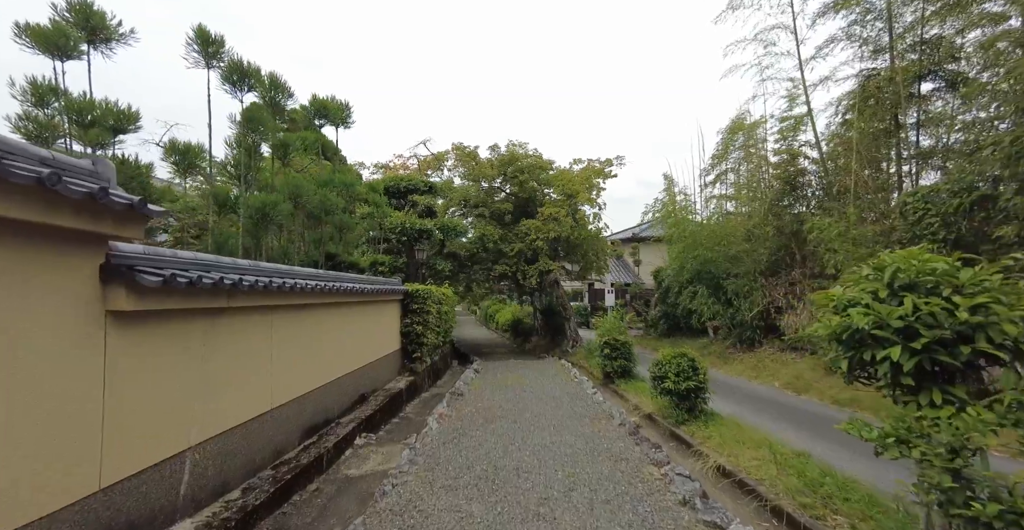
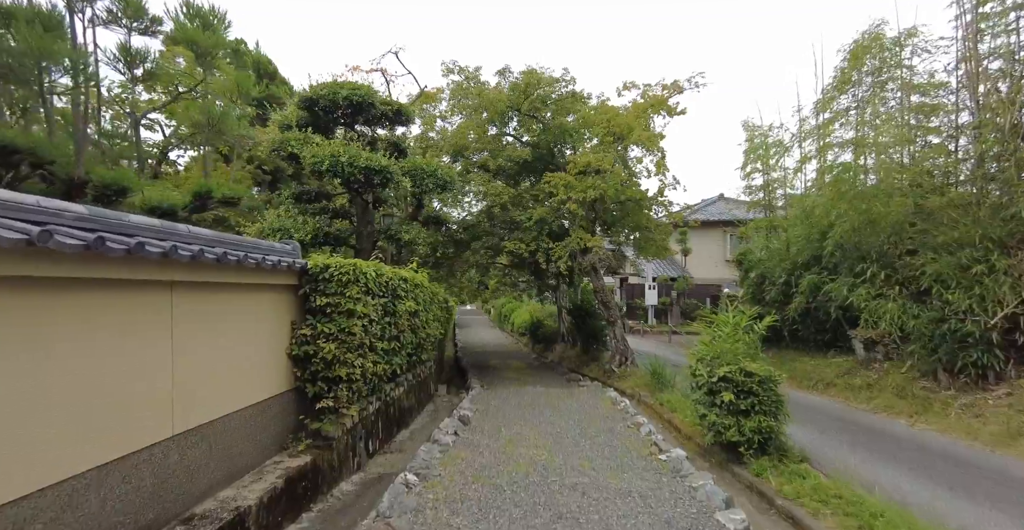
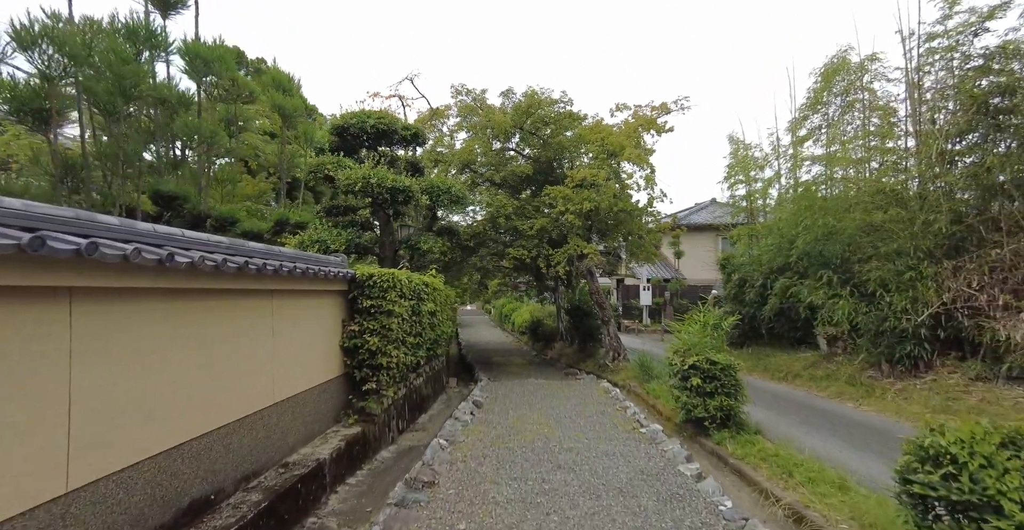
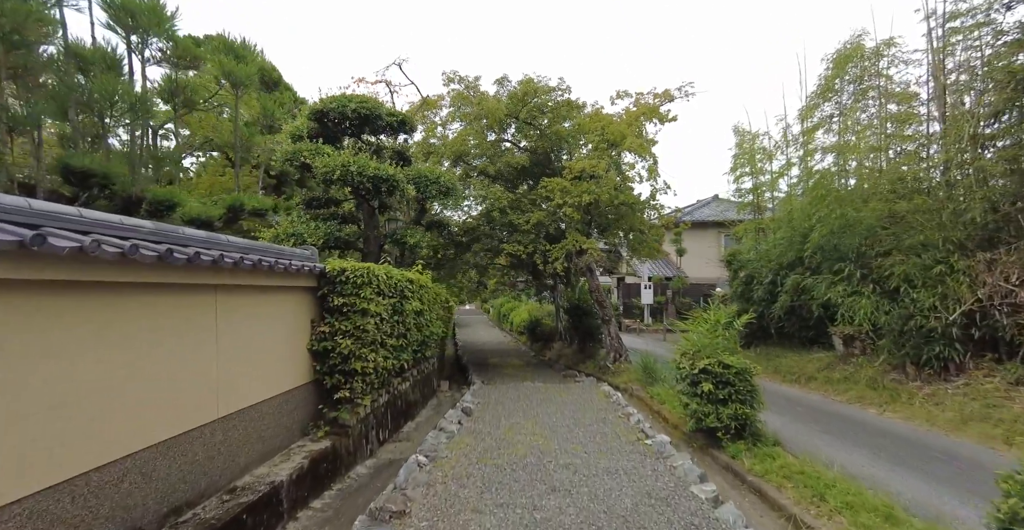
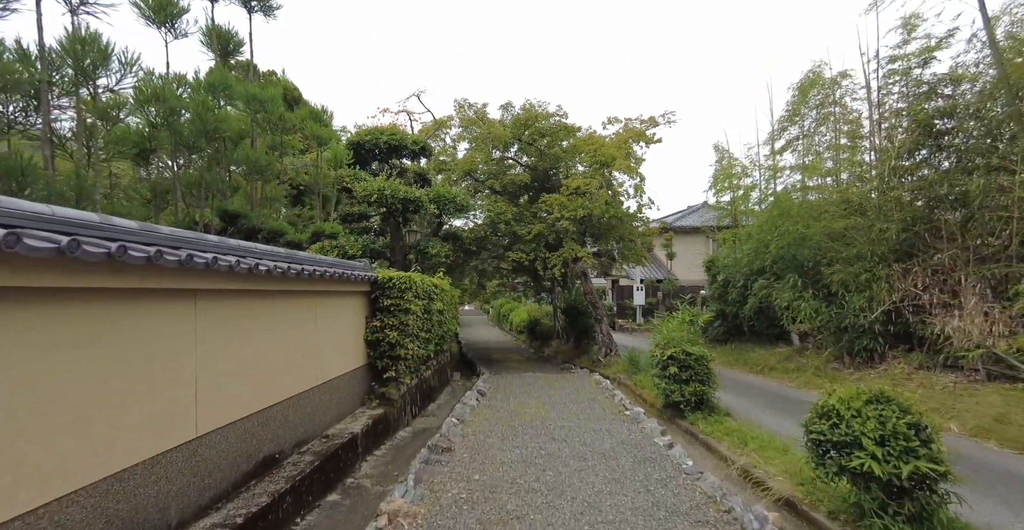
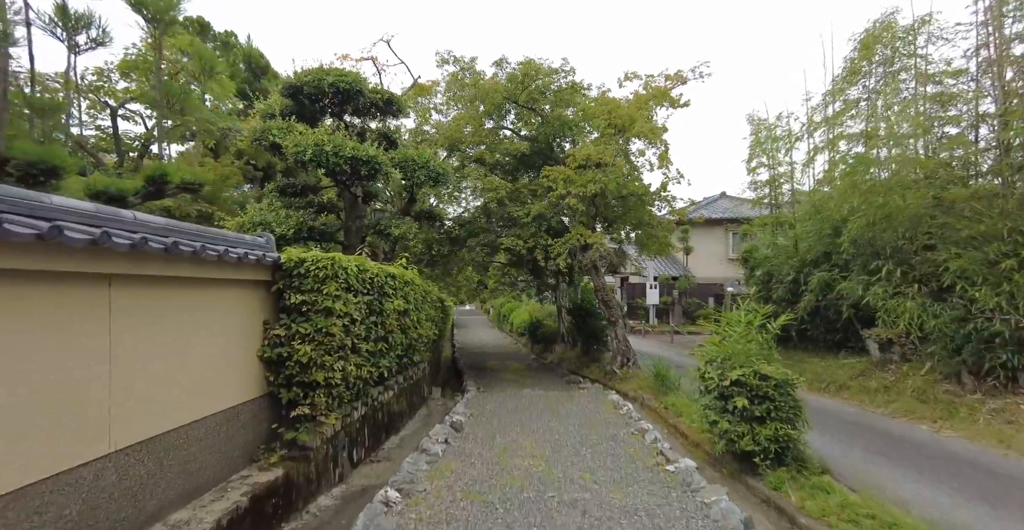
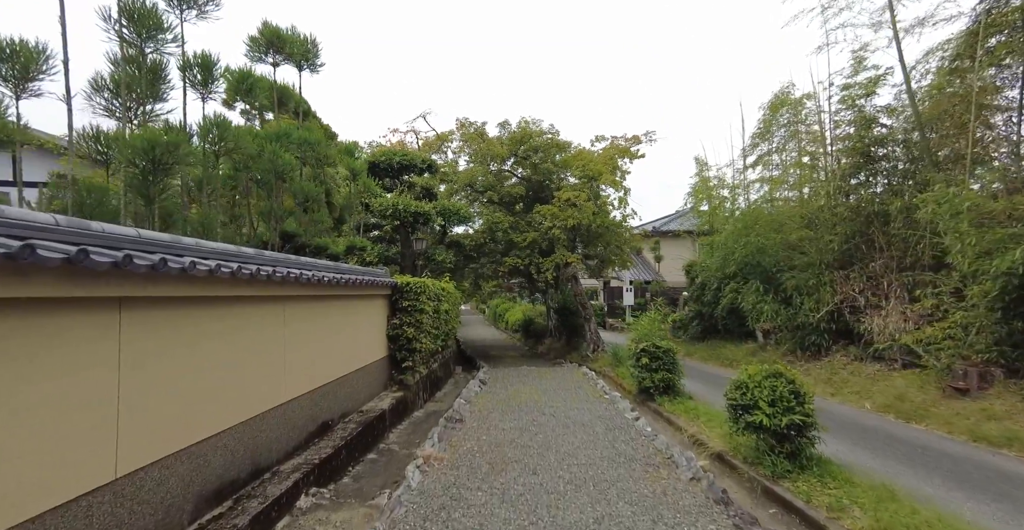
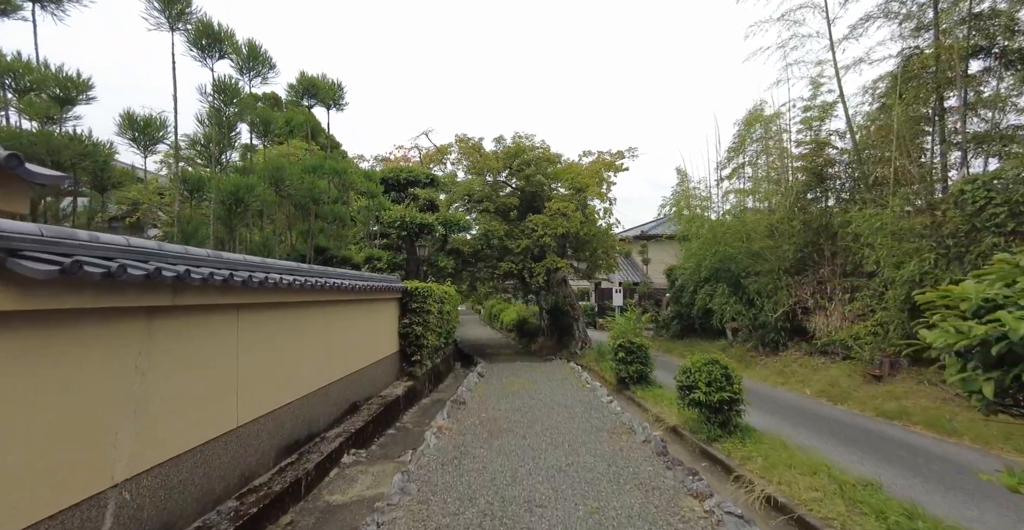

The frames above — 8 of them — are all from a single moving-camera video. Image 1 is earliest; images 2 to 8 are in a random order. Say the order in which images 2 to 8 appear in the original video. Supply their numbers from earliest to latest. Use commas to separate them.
8, 7, 5, 3, 4, 2, 6
